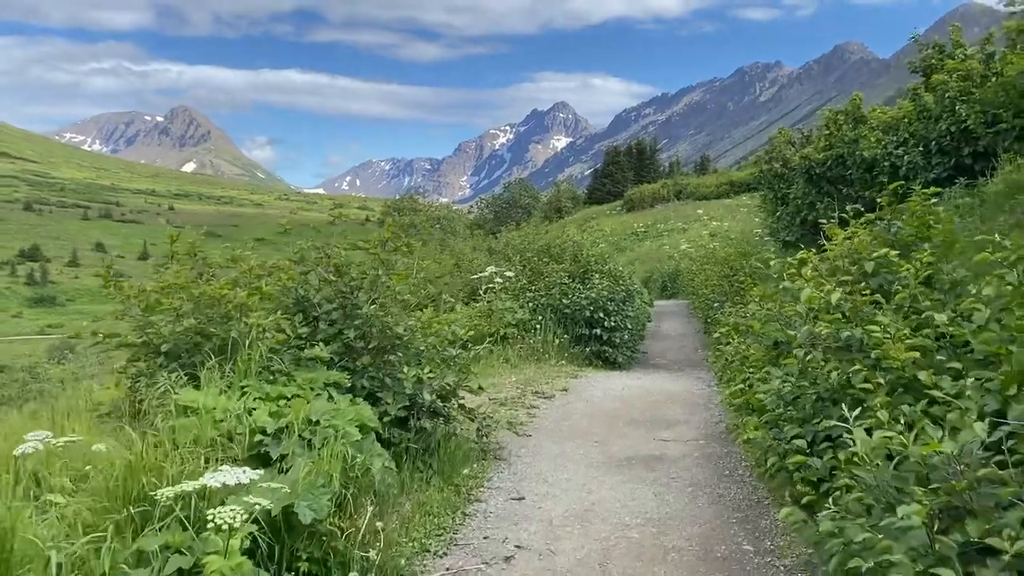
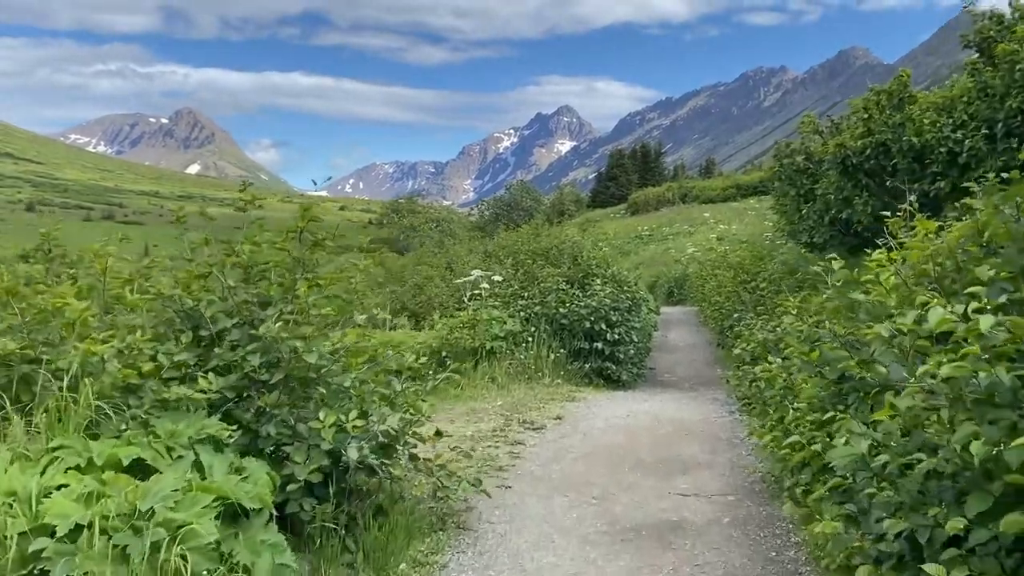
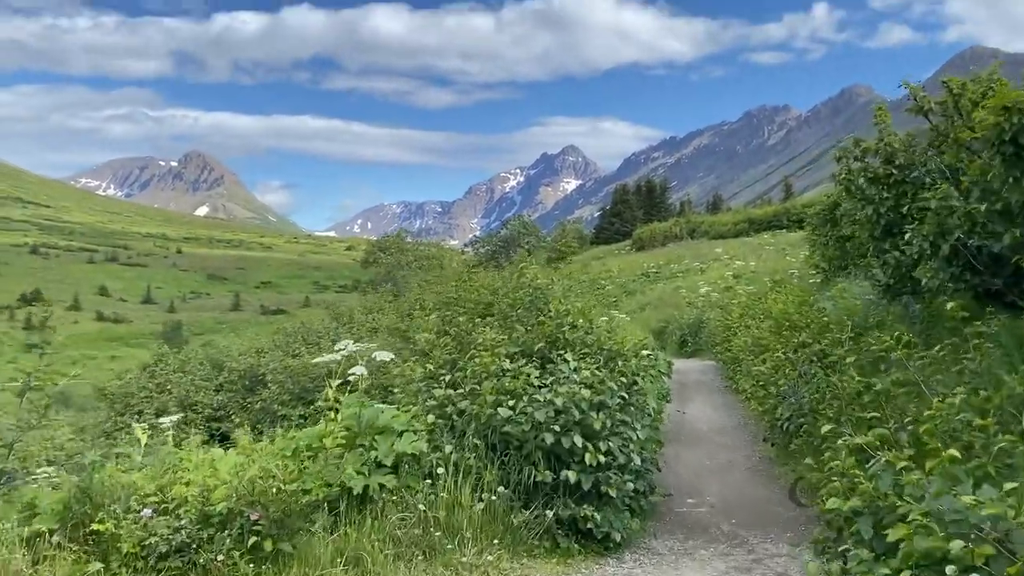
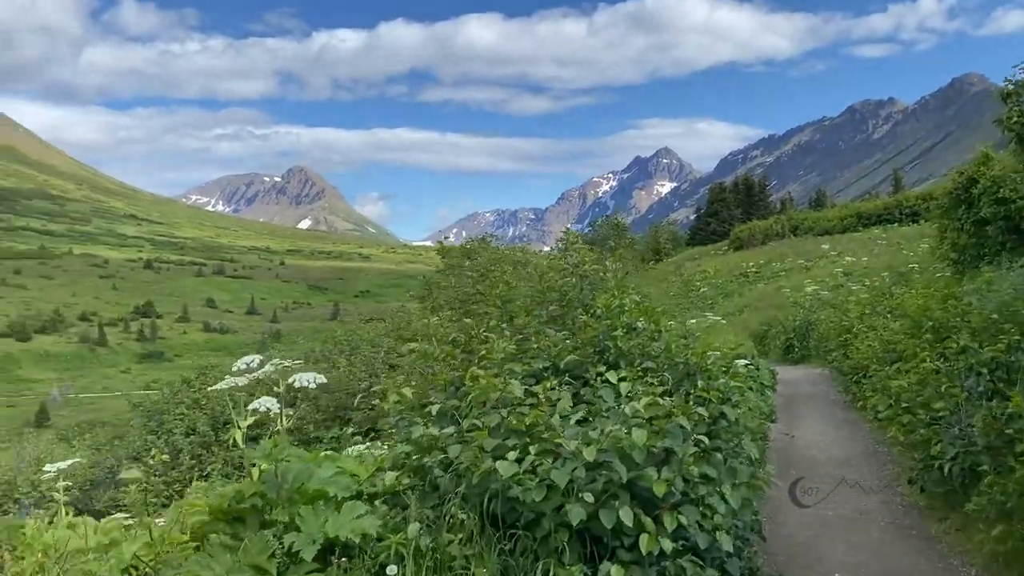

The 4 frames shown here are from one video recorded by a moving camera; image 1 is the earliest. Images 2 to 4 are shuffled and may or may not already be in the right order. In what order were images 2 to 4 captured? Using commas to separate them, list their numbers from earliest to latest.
2, 3, 4
